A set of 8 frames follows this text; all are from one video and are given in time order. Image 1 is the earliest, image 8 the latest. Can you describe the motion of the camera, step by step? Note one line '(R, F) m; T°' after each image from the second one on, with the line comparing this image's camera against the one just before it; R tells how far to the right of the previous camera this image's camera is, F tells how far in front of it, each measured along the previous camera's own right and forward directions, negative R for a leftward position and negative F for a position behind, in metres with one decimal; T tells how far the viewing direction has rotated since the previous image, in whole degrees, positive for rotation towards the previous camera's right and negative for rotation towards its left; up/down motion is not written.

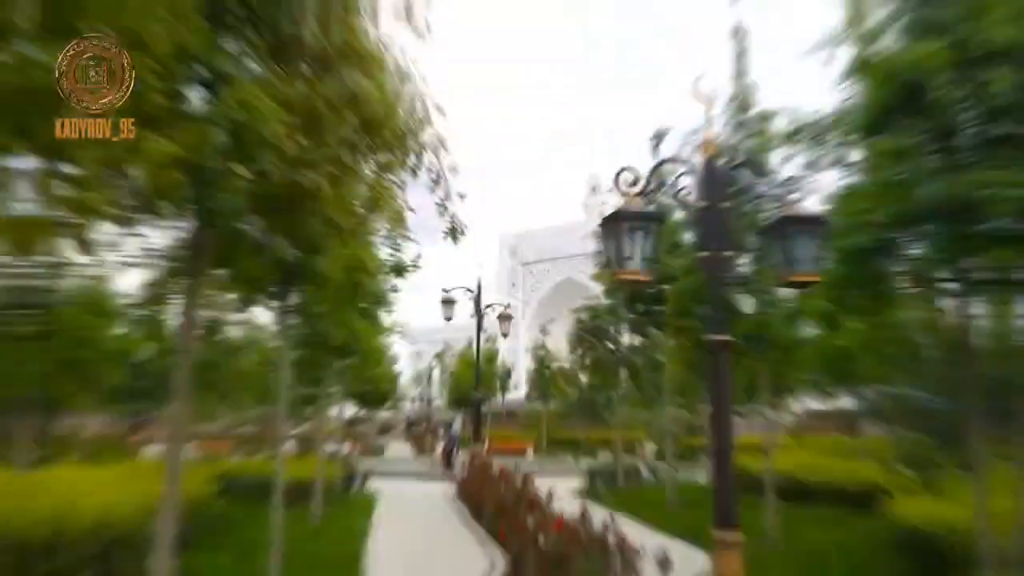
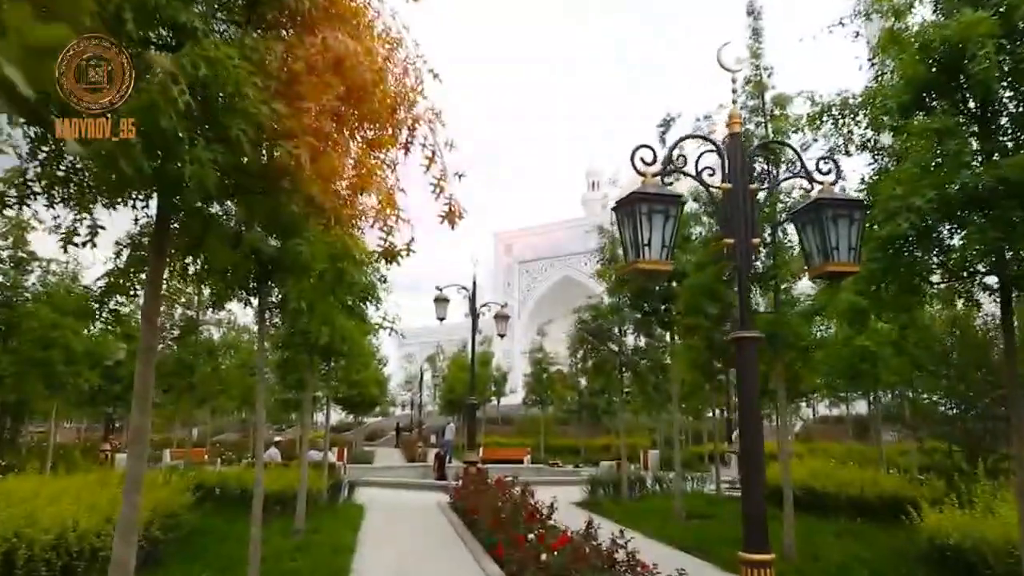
(-0.1, +0.5) m; +1°
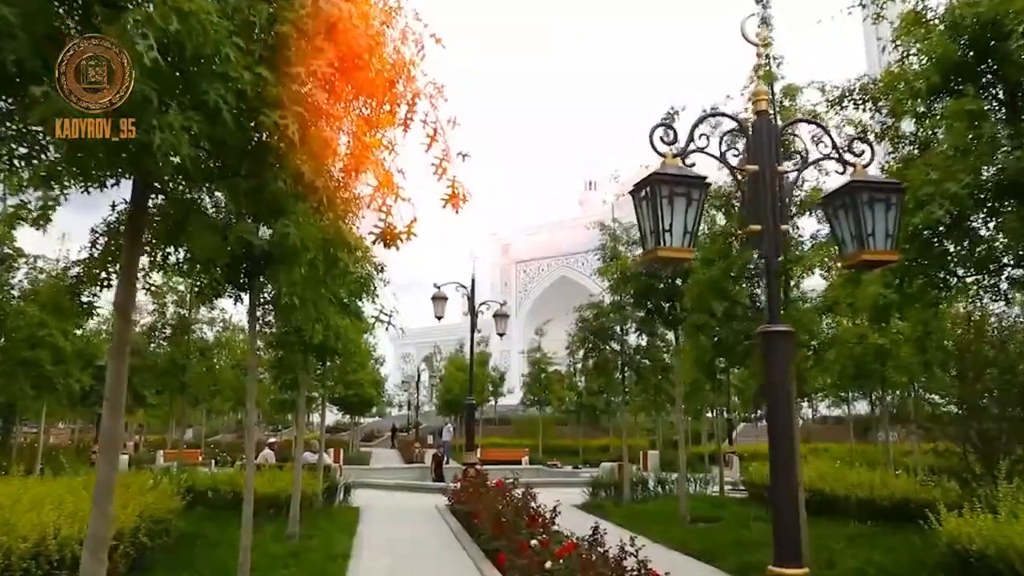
(-0.1, +0.3) m; 0°
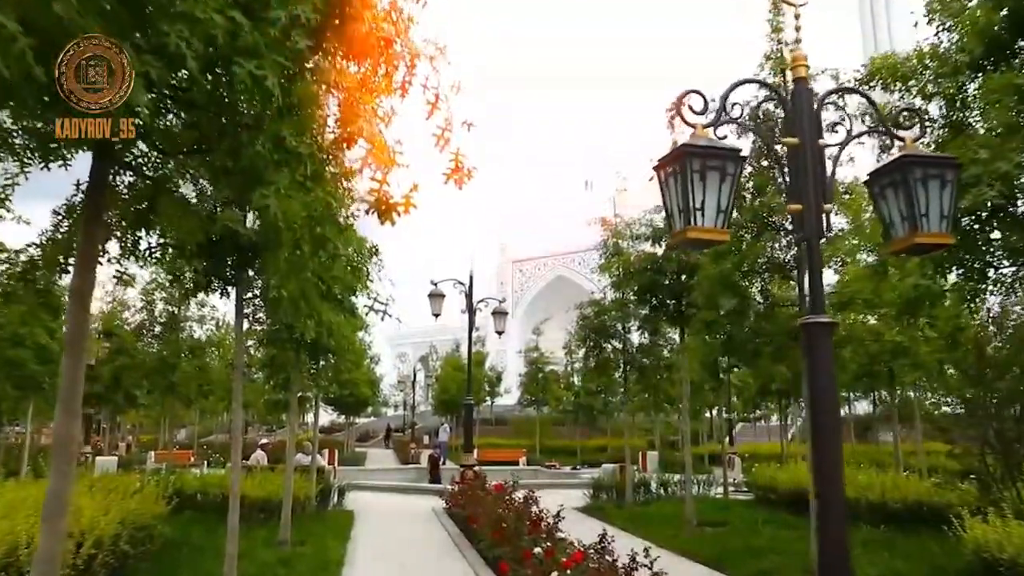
(-0.1, +0.4) m; 0°
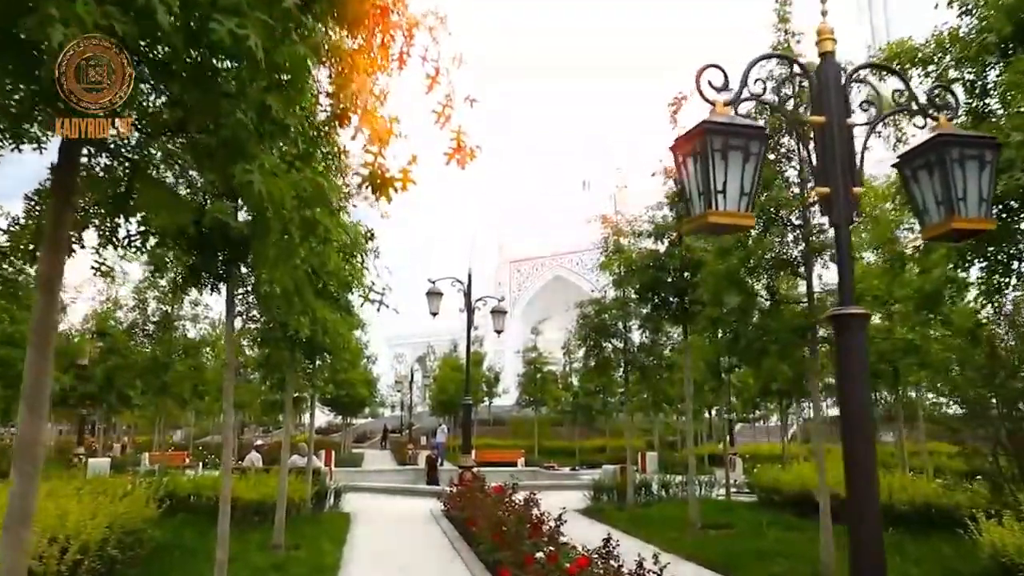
(0.0, +0.2) m; 0°
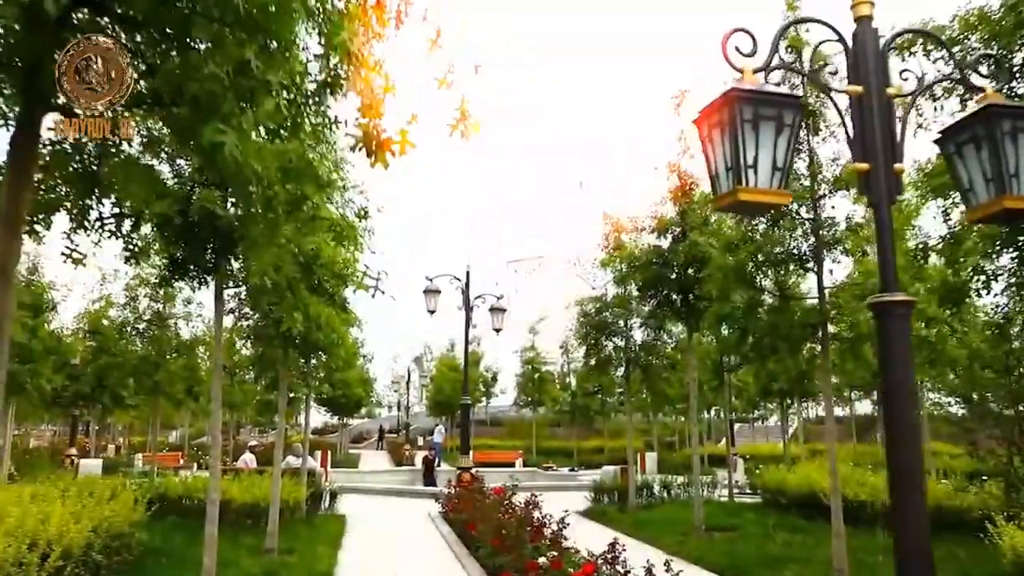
(0.0, +0.3) m; 0°
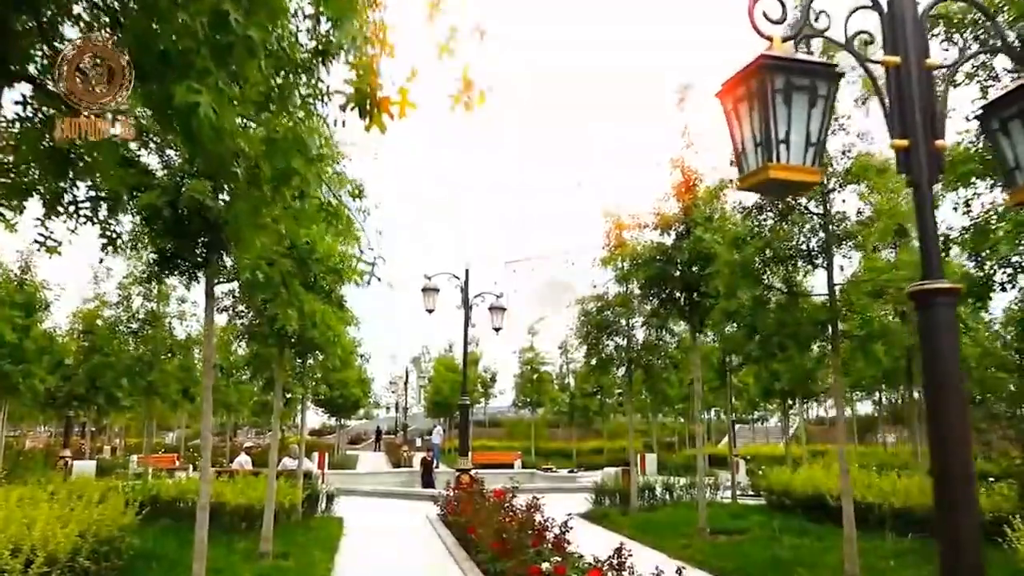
(0.0, +0.2) m; 0°
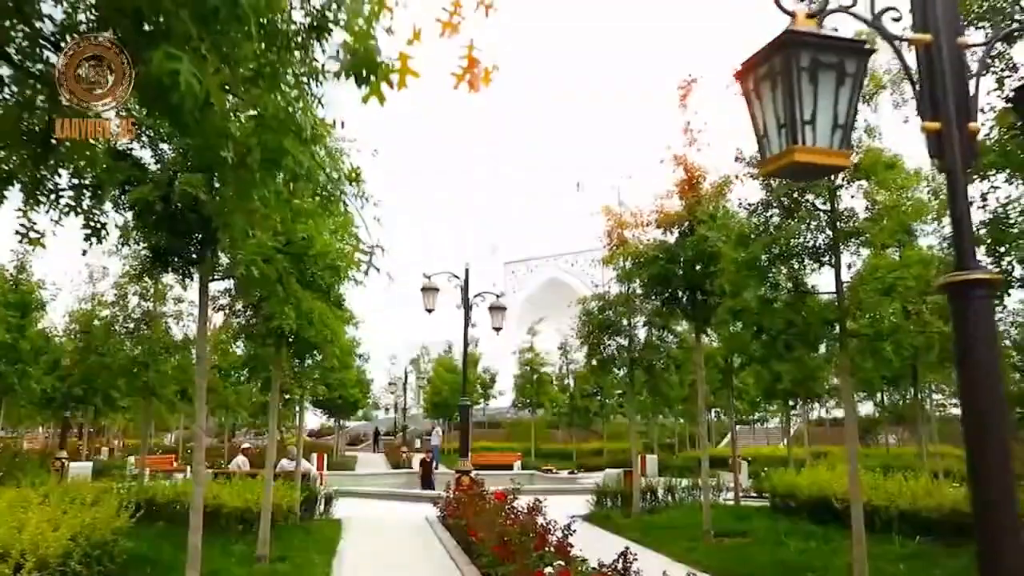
(0.0, +0.2) m; 0°
